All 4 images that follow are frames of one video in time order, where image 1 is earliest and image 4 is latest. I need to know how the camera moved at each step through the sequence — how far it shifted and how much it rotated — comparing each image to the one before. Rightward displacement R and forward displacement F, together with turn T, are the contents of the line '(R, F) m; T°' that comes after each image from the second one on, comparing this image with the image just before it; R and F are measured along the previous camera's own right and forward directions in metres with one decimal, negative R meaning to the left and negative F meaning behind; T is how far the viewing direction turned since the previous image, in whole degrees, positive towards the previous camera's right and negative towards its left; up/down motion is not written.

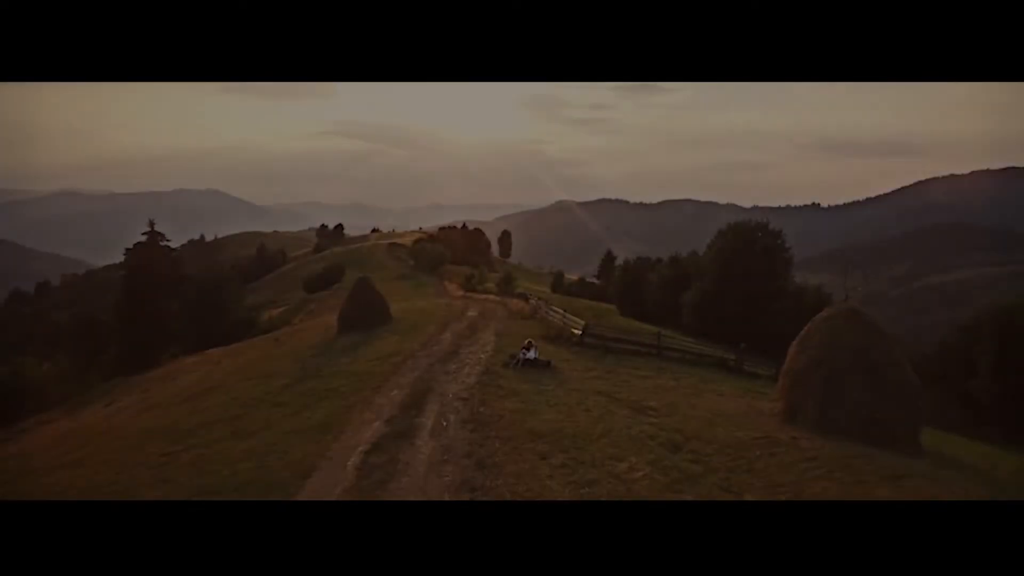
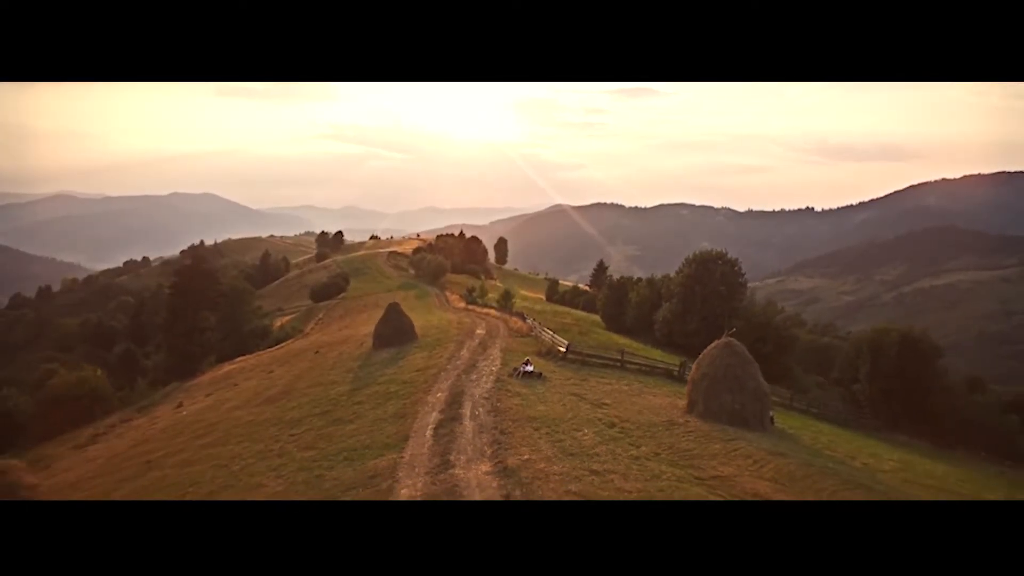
(+0.1, -0.5) m; -1°
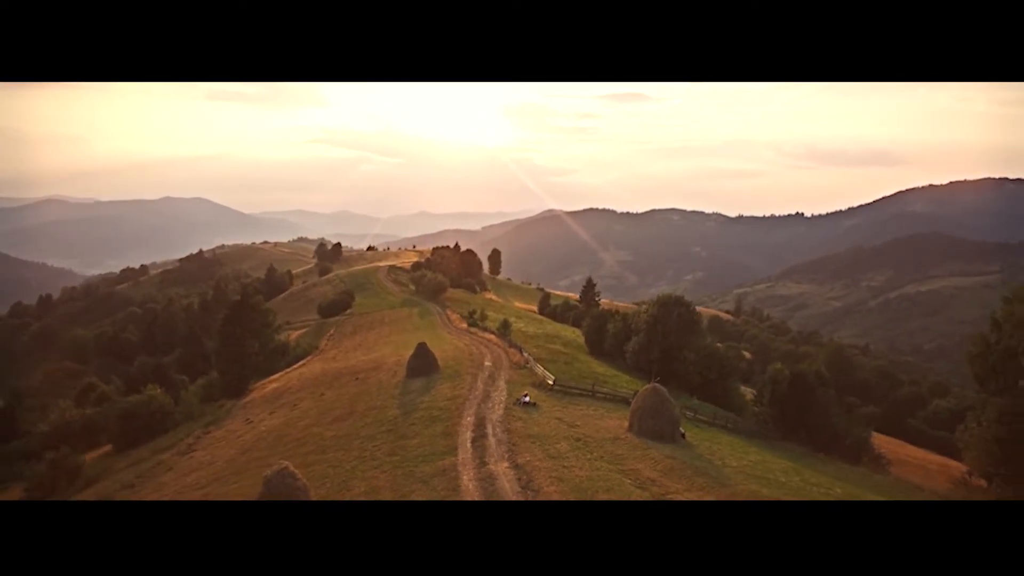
(-0.1, -1.0) m; +1°
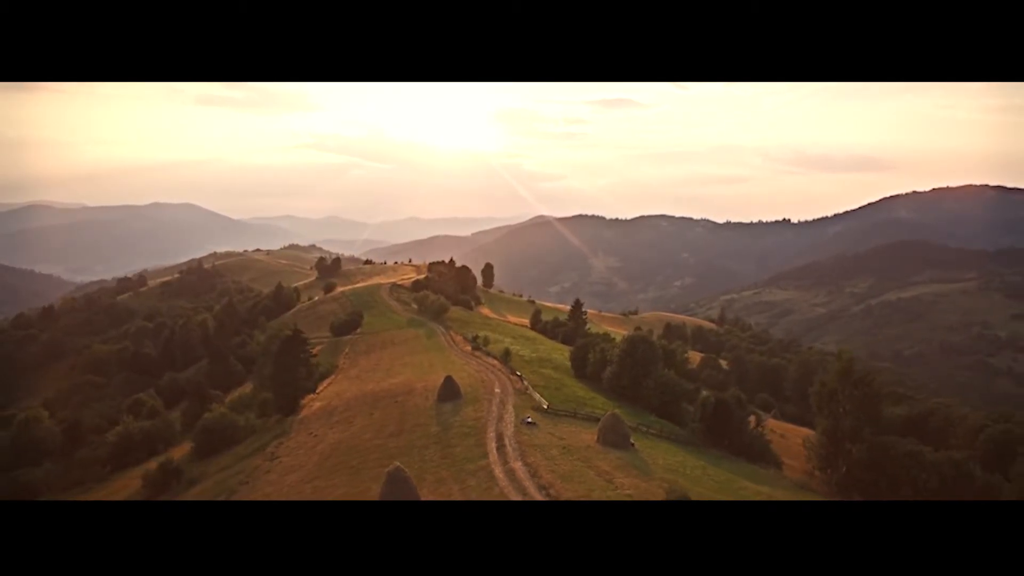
(-0.1, -1.4) m; +1°
